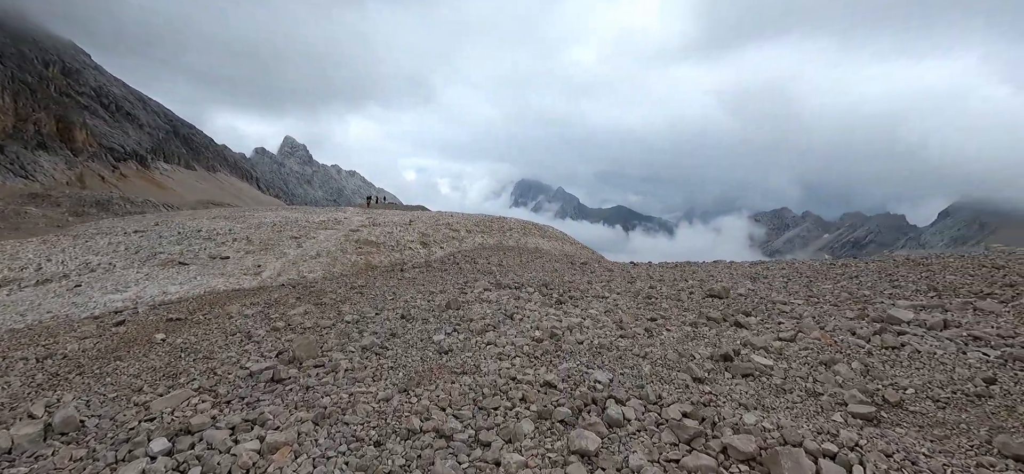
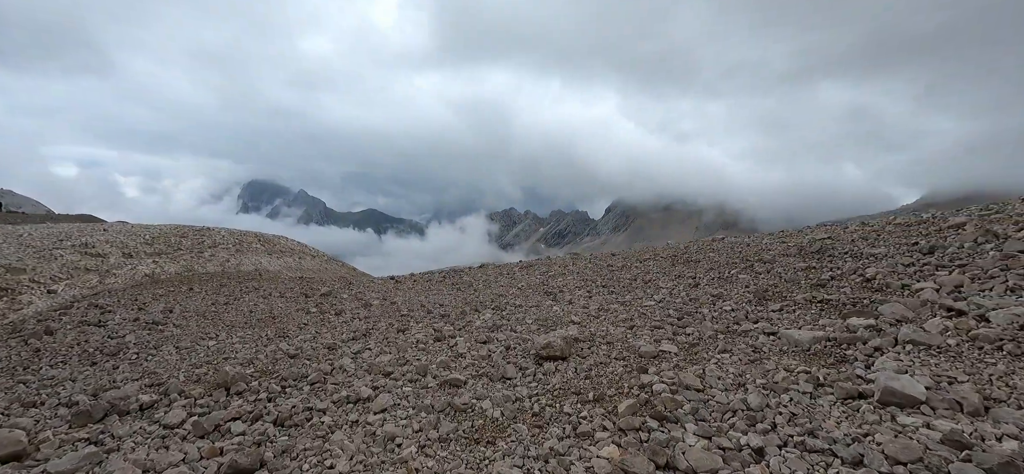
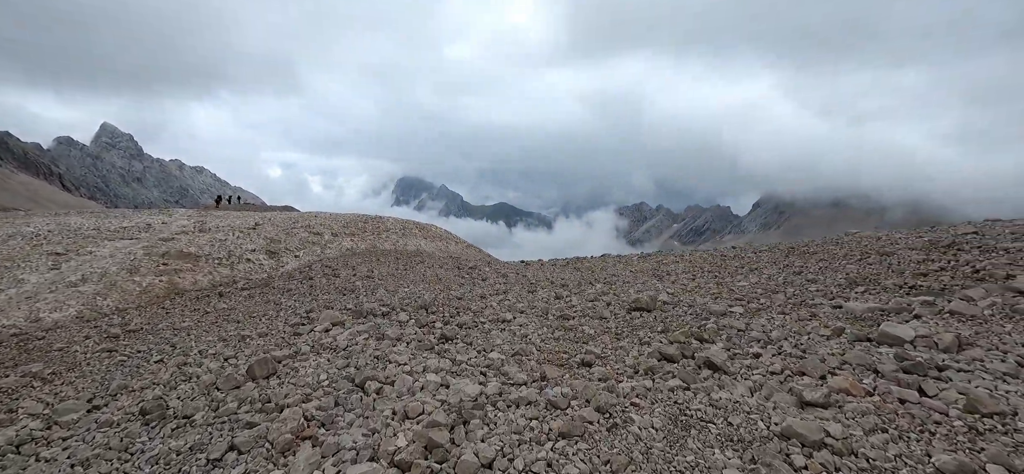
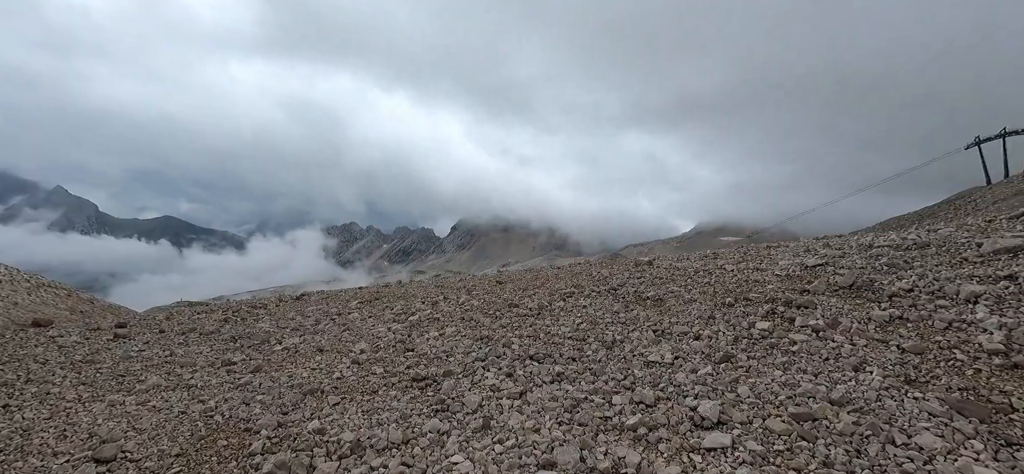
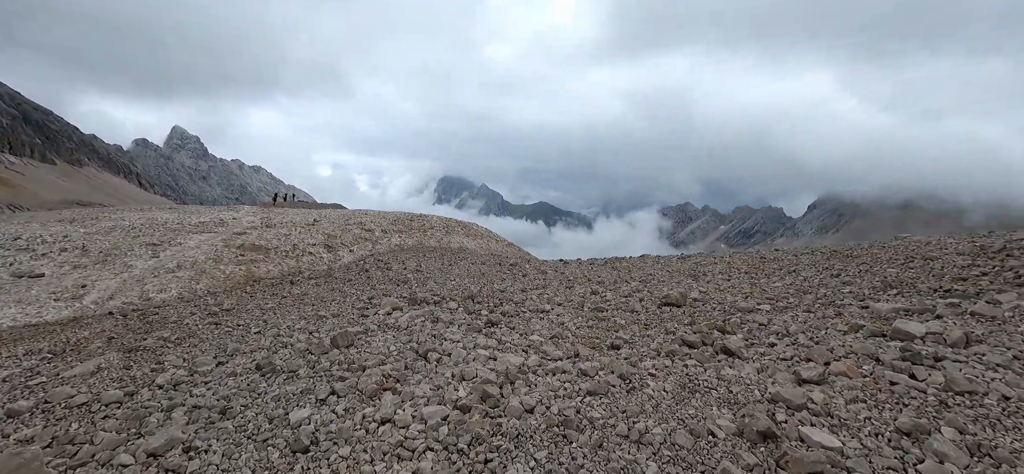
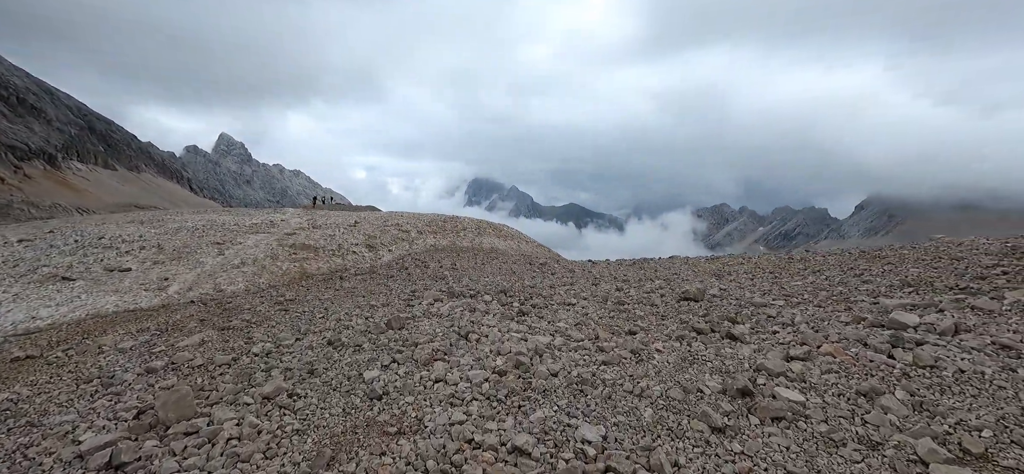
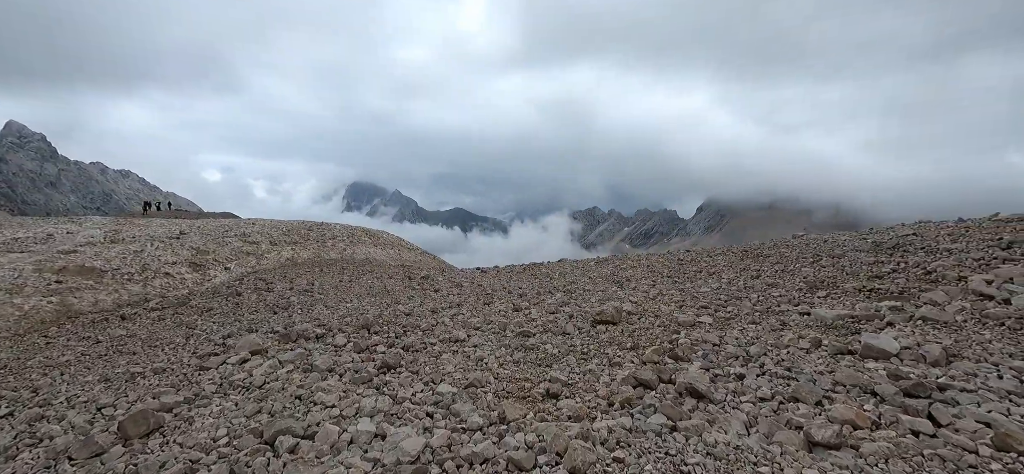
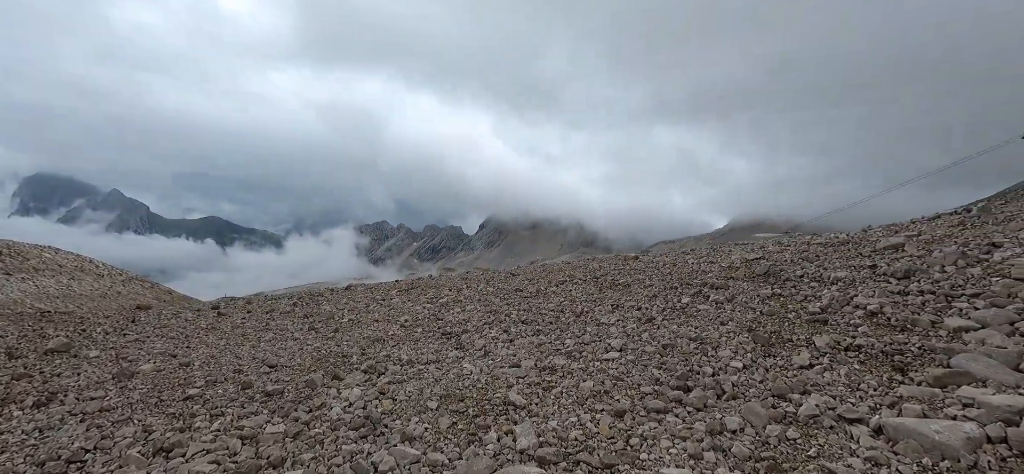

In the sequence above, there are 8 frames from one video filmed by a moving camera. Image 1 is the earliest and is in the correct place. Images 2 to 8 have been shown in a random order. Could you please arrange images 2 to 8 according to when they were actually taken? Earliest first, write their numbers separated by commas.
6, 5, 3, 7, 2, 8, 4
